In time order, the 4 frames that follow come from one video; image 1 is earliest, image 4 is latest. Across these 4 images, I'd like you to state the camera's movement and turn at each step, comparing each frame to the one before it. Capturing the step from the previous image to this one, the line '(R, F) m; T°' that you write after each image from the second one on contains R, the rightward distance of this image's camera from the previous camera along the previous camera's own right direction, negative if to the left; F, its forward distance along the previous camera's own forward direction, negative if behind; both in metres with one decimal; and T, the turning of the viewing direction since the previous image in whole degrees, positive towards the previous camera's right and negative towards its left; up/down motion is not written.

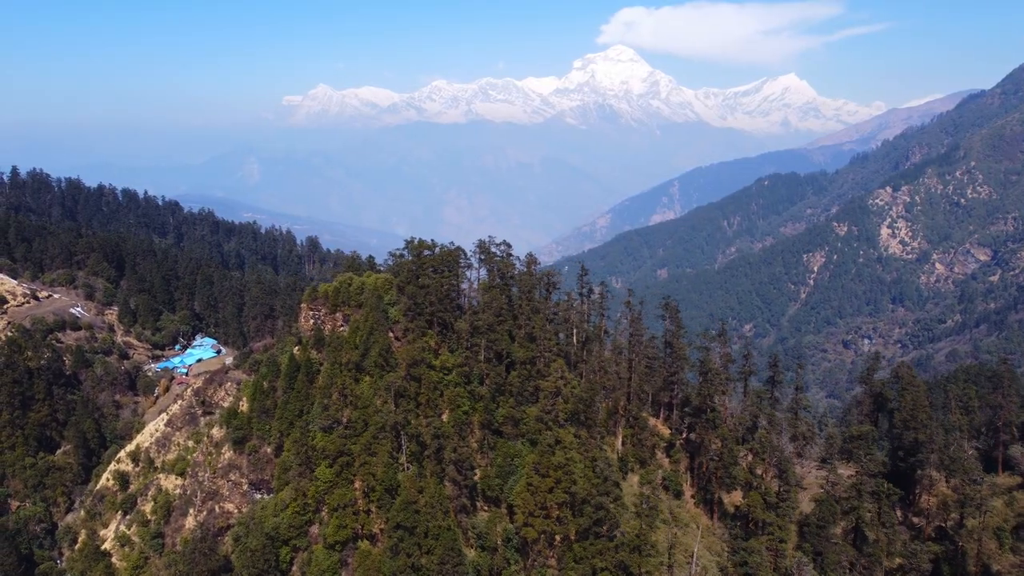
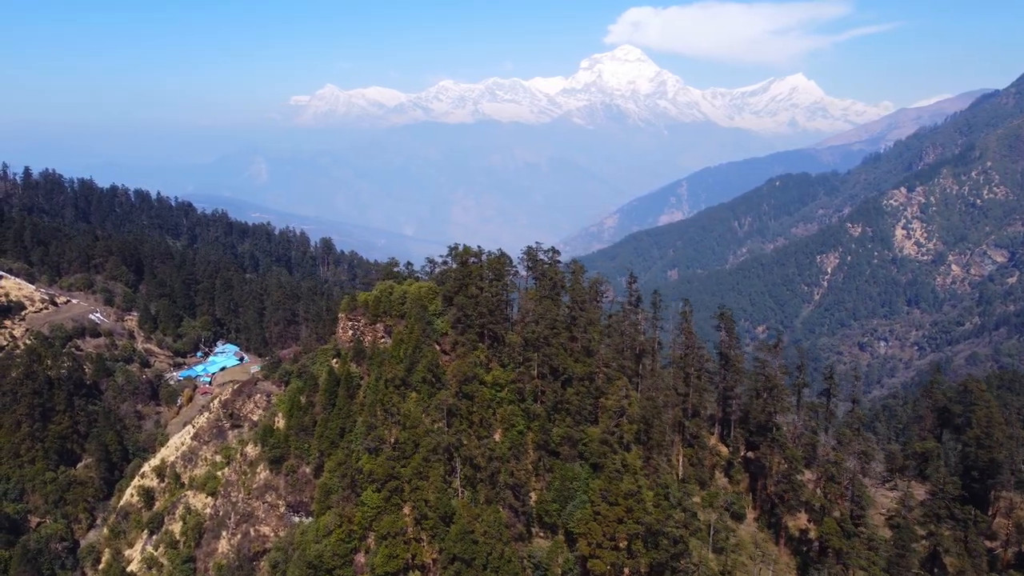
(-3.4, +2.9) m; 0°
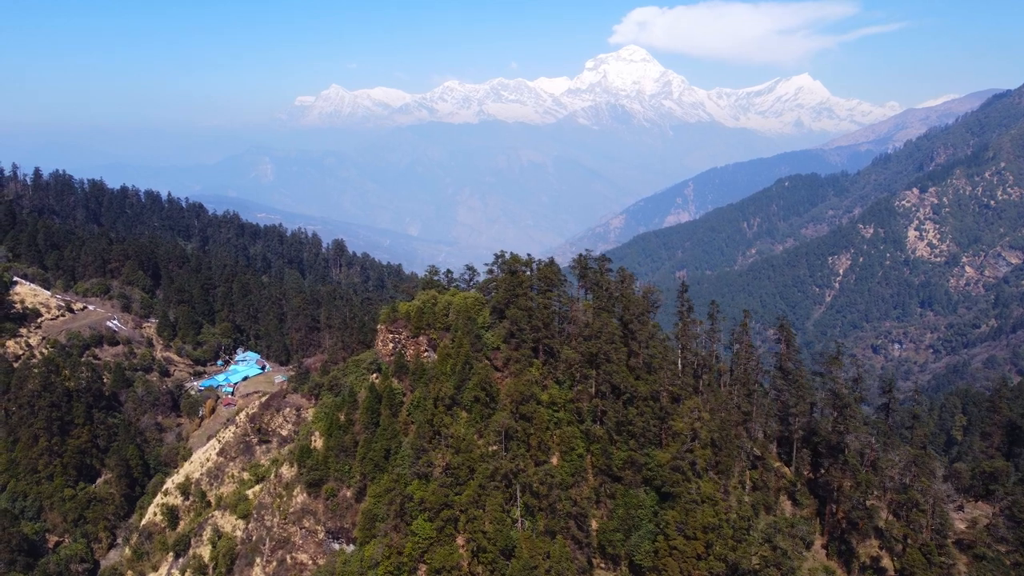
(-3.4, +2.9) m; 0°
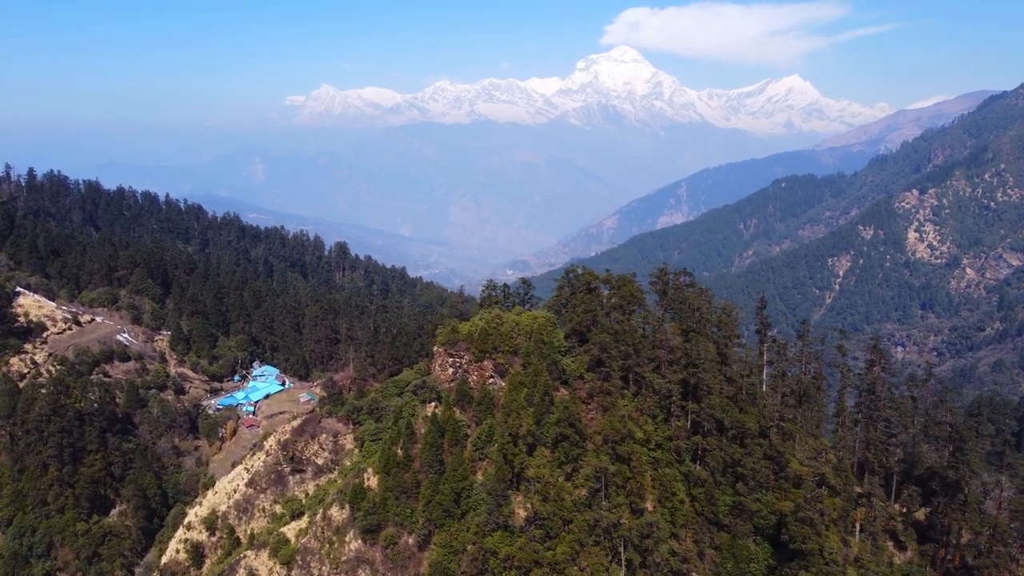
(-5.3, +4.6) m; +1°
